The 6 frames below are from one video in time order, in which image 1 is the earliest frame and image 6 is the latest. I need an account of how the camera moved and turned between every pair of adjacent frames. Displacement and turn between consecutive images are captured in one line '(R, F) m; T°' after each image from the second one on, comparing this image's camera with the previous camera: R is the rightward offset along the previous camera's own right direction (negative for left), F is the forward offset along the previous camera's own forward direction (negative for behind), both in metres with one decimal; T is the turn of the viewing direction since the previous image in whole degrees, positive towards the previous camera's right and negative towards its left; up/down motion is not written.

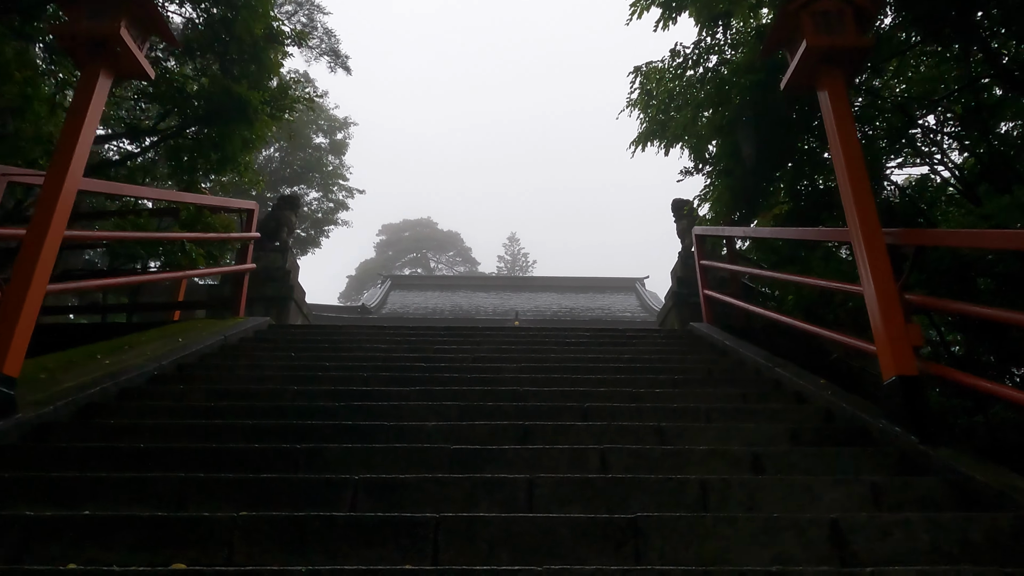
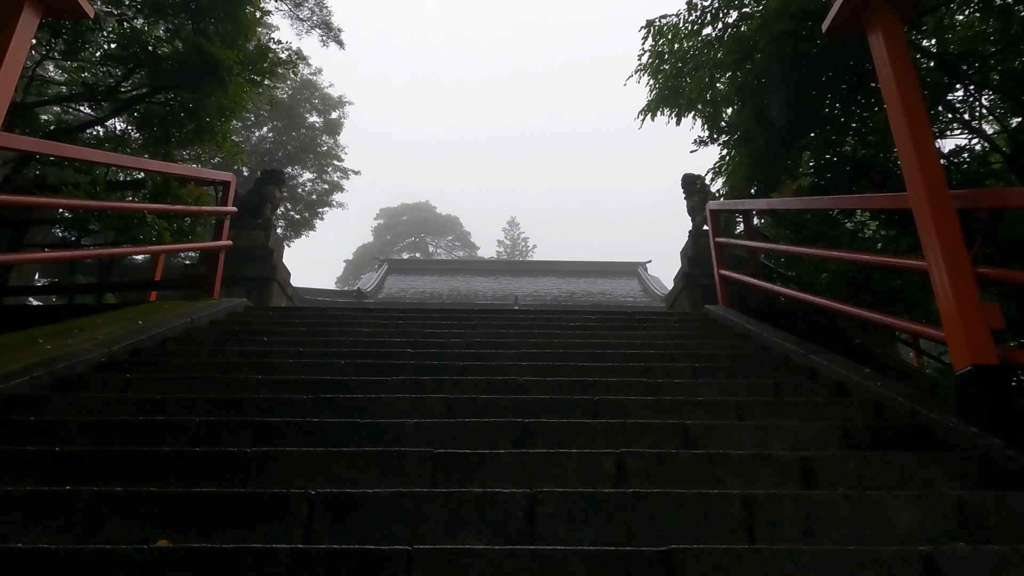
(0.0, +0.5) m; 0°
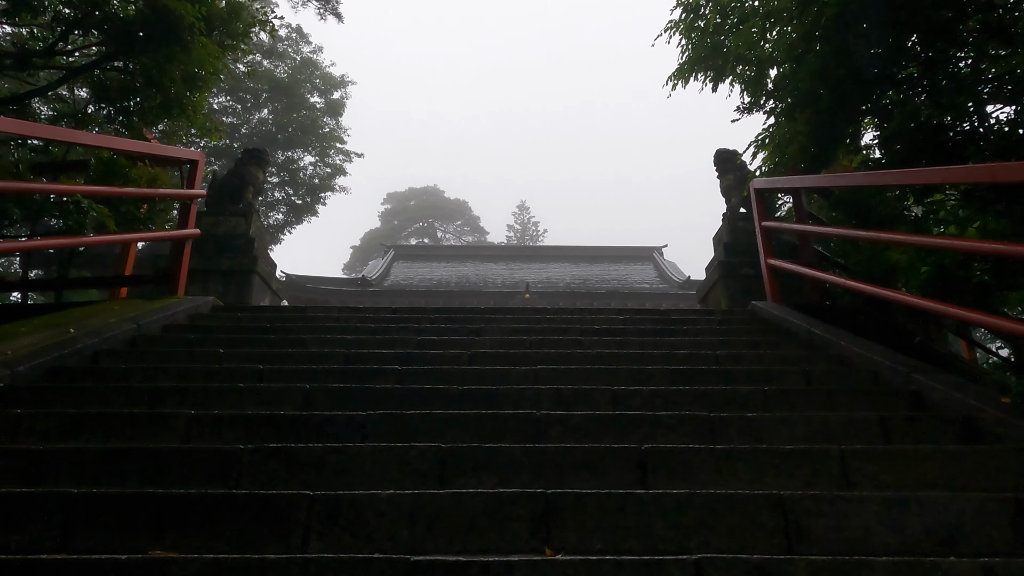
(0.0, +0.8) m; -1°
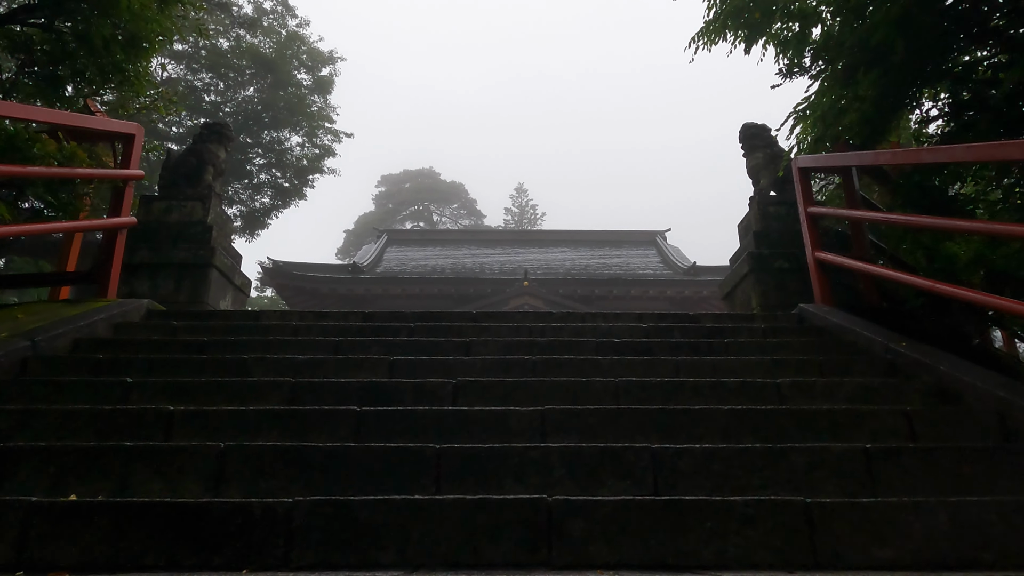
(0.0, +0.8) m; 0°
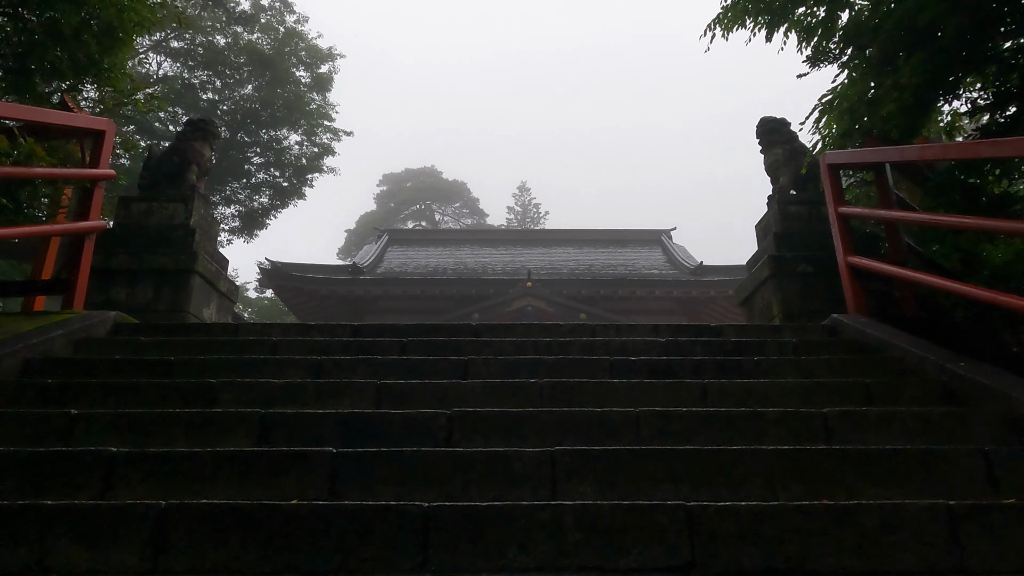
(0.0, +0.3) m; 0°
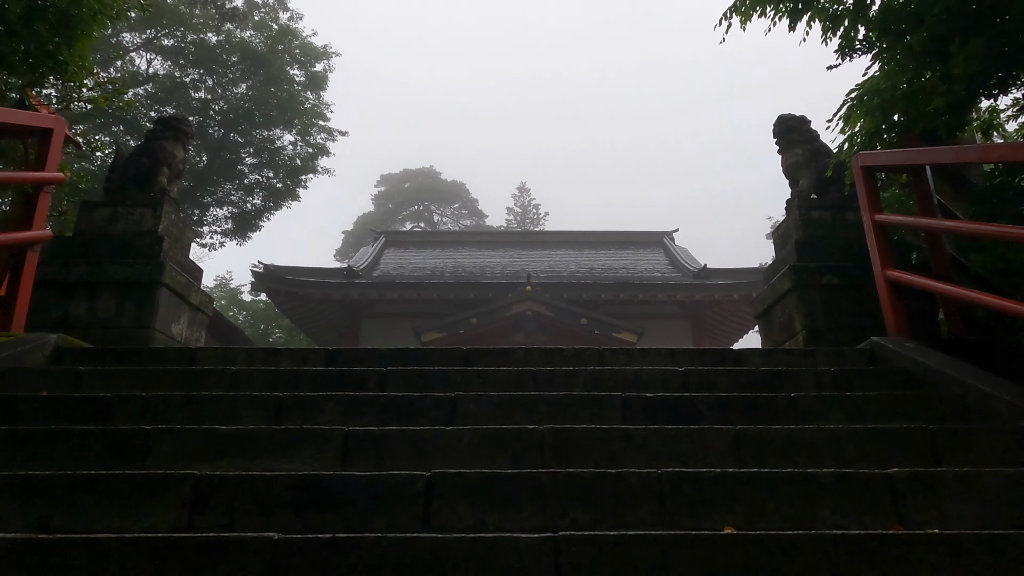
(0.0, +0.4) m; 0°
